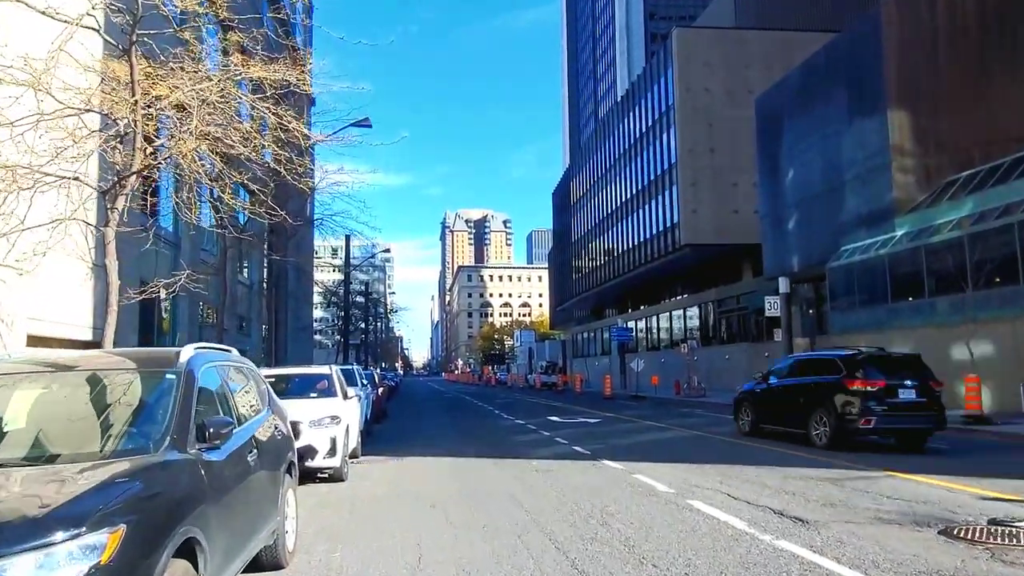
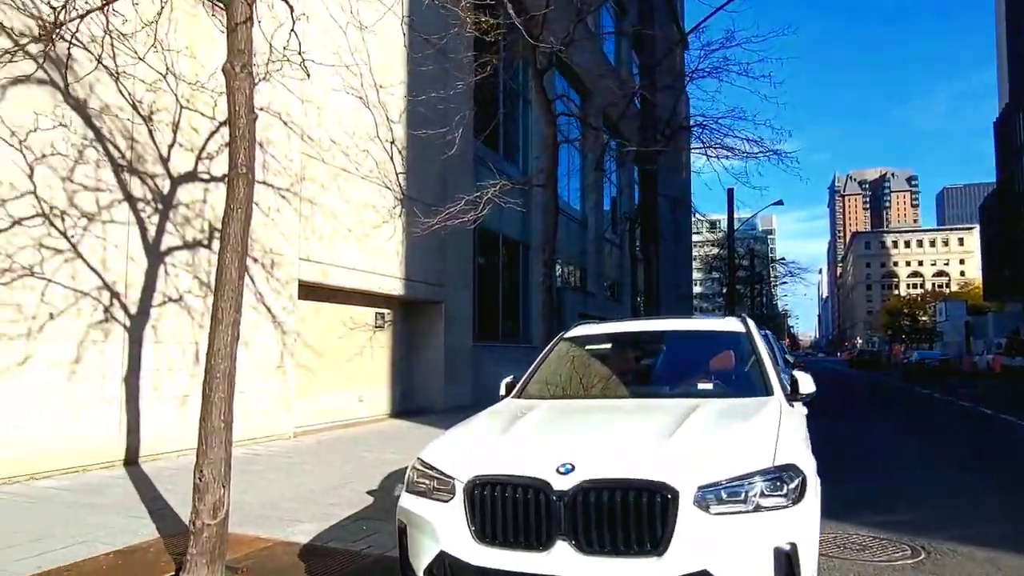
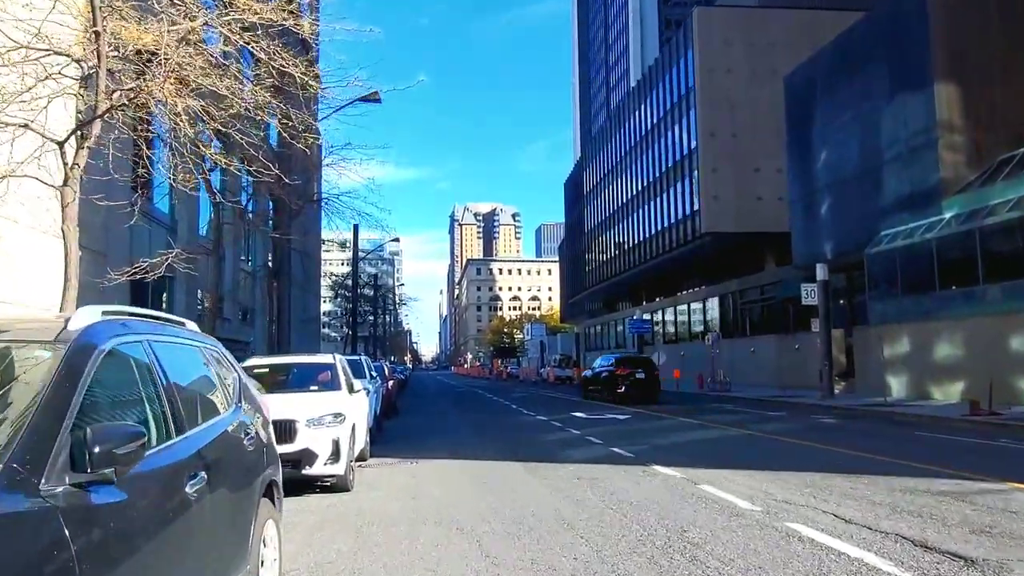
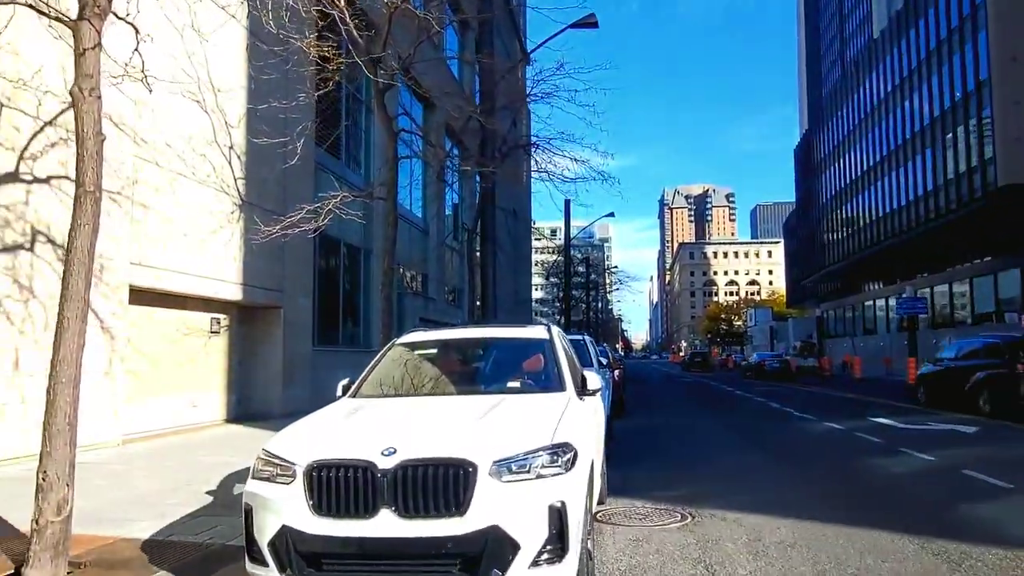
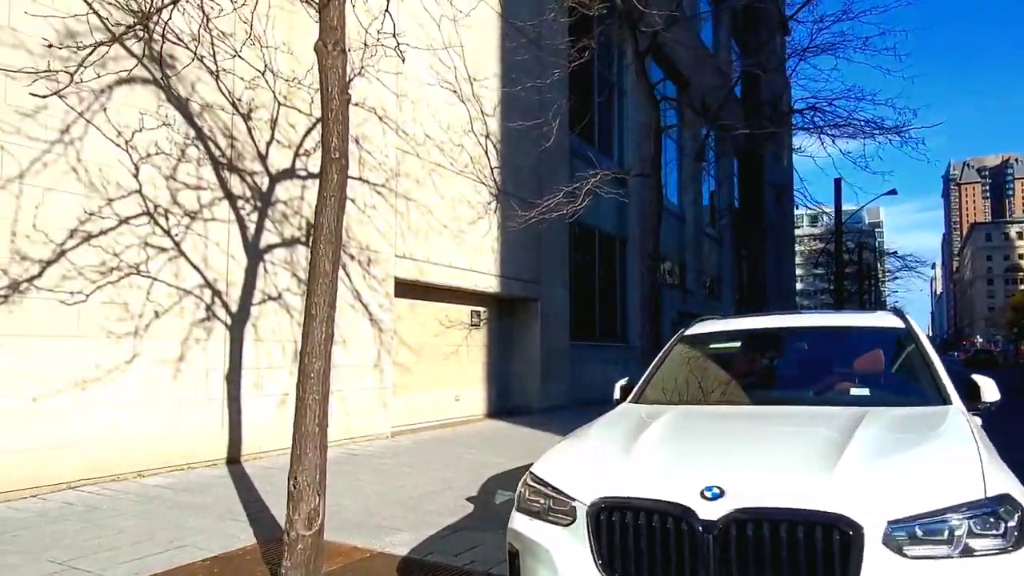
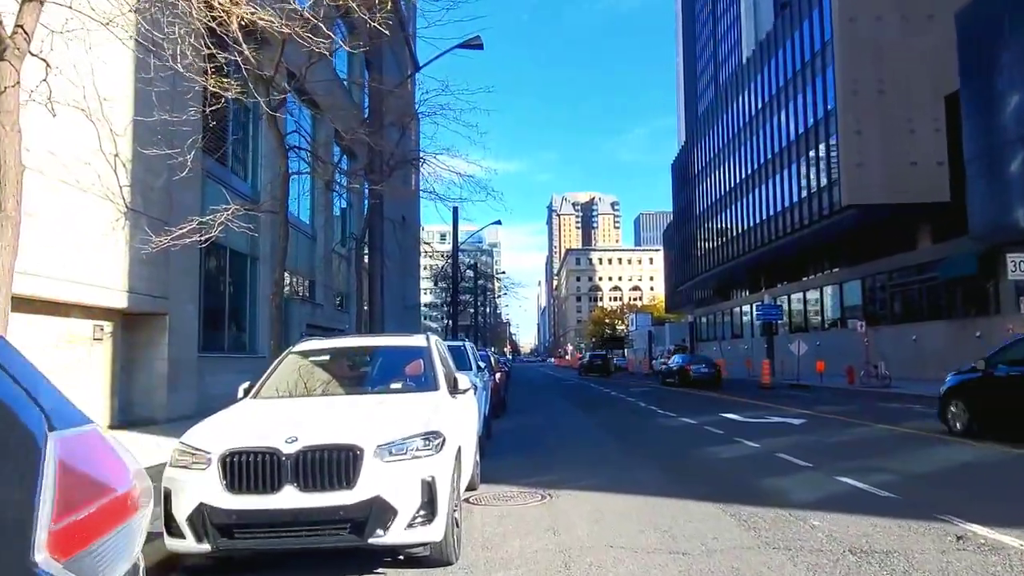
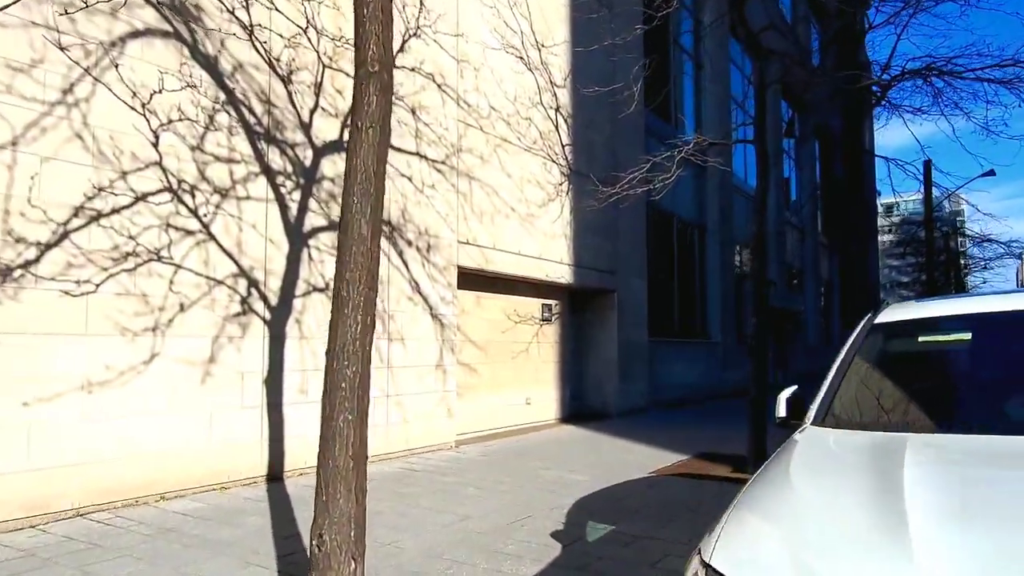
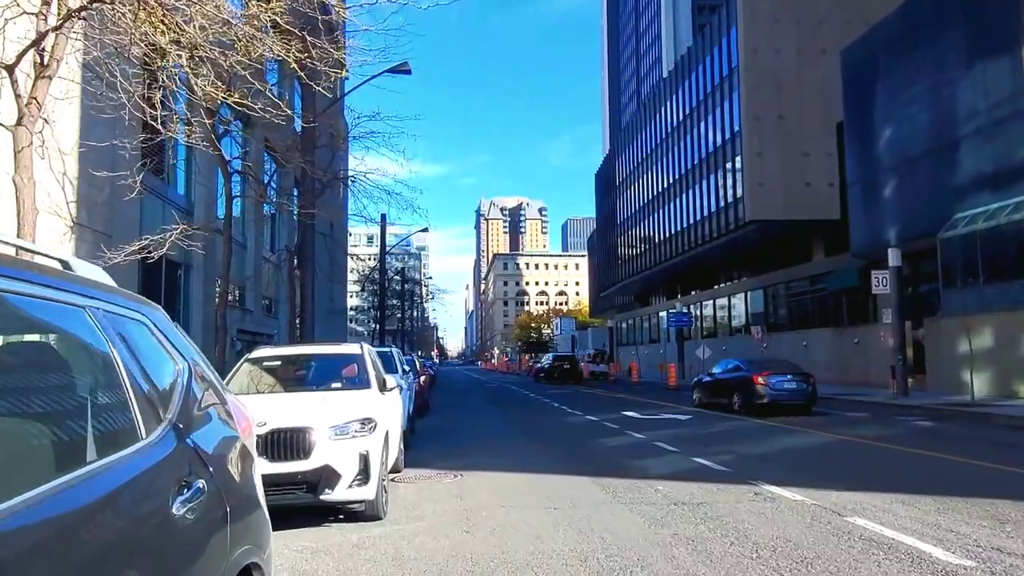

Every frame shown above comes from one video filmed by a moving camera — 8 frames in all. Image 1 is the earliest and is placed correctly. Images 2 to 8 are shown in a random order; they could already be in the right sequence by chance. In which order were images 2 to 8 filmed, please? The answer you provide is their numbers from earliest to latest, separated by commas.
3, 8, 6, 4, 2, 5, 7
